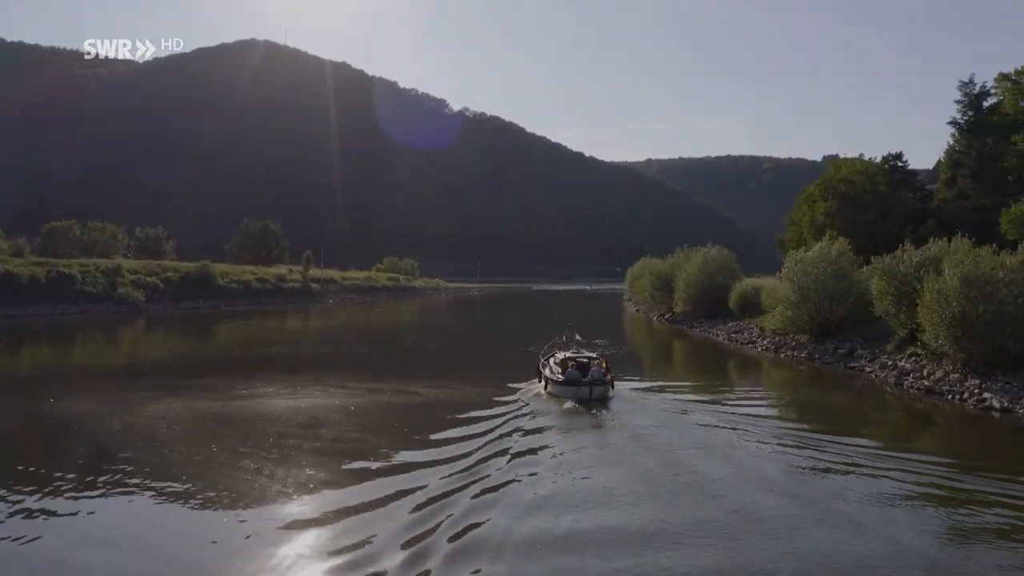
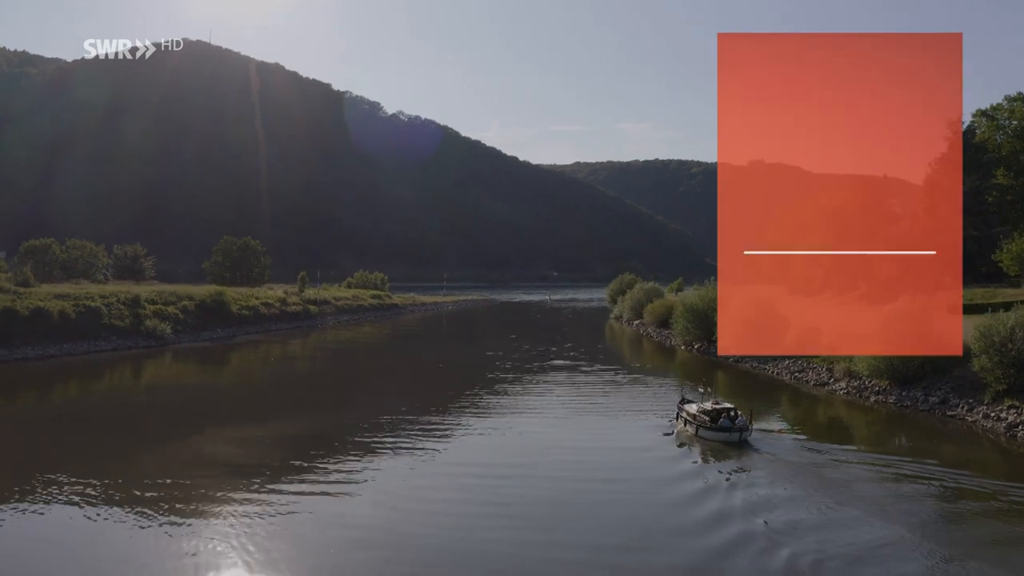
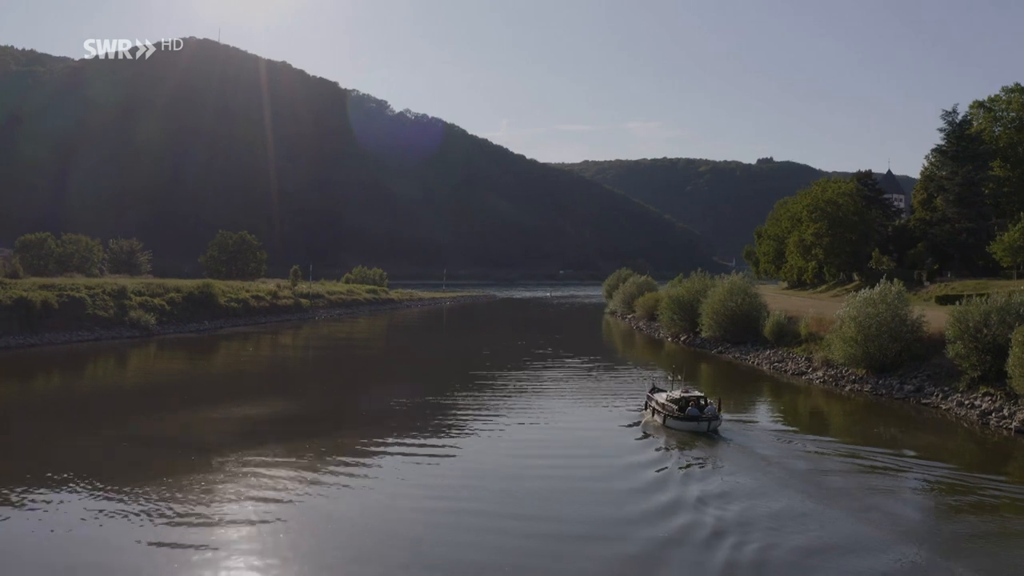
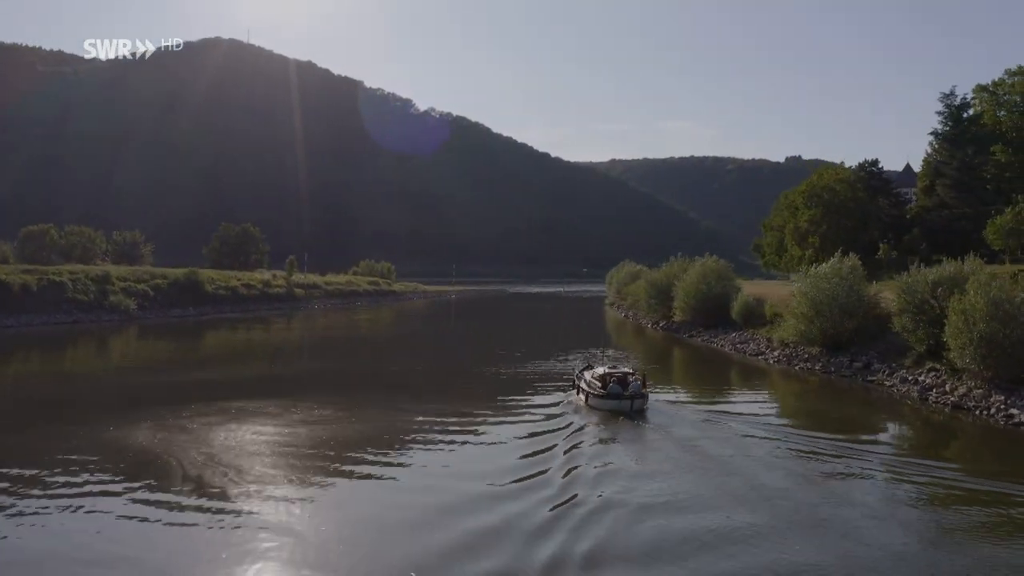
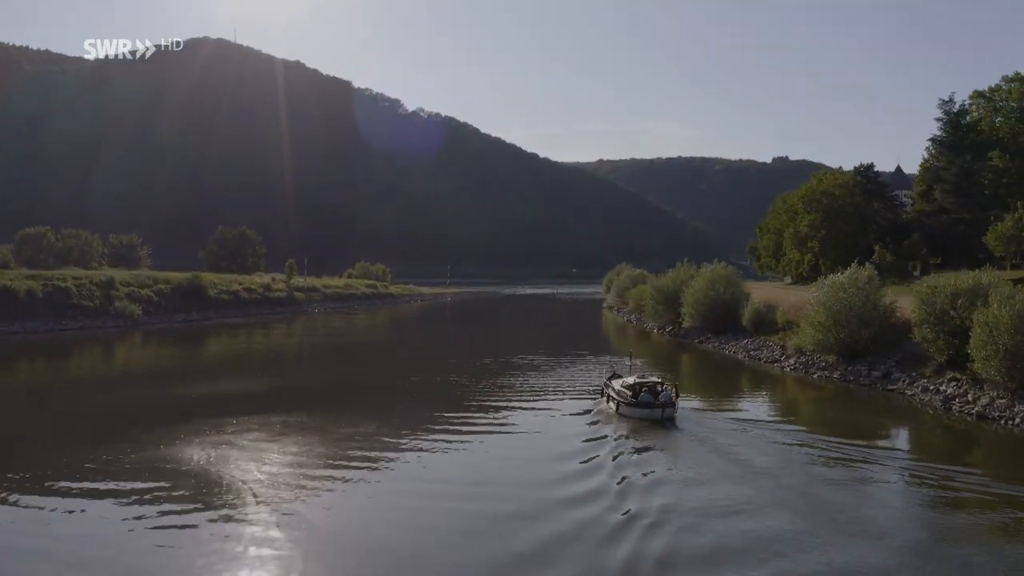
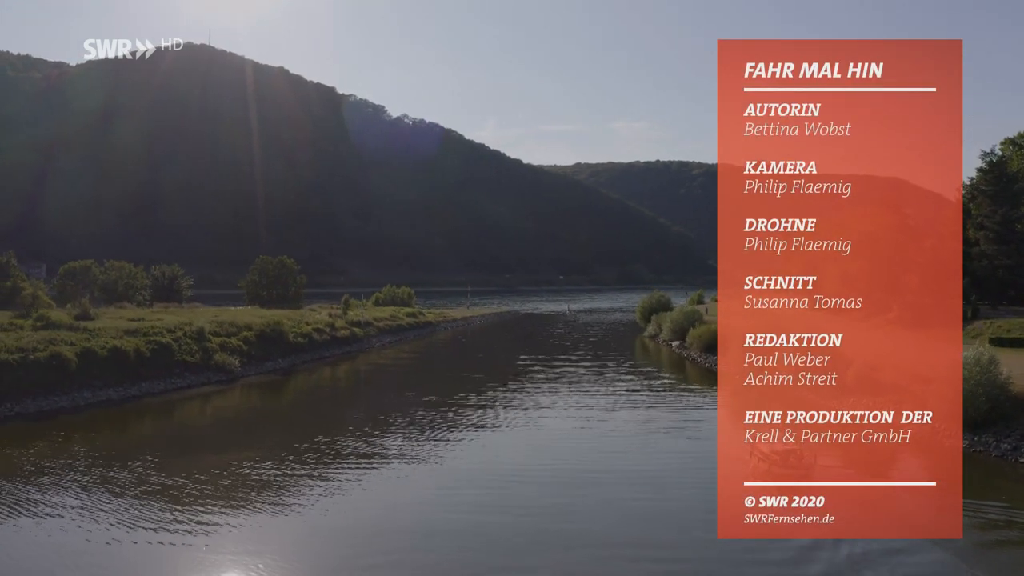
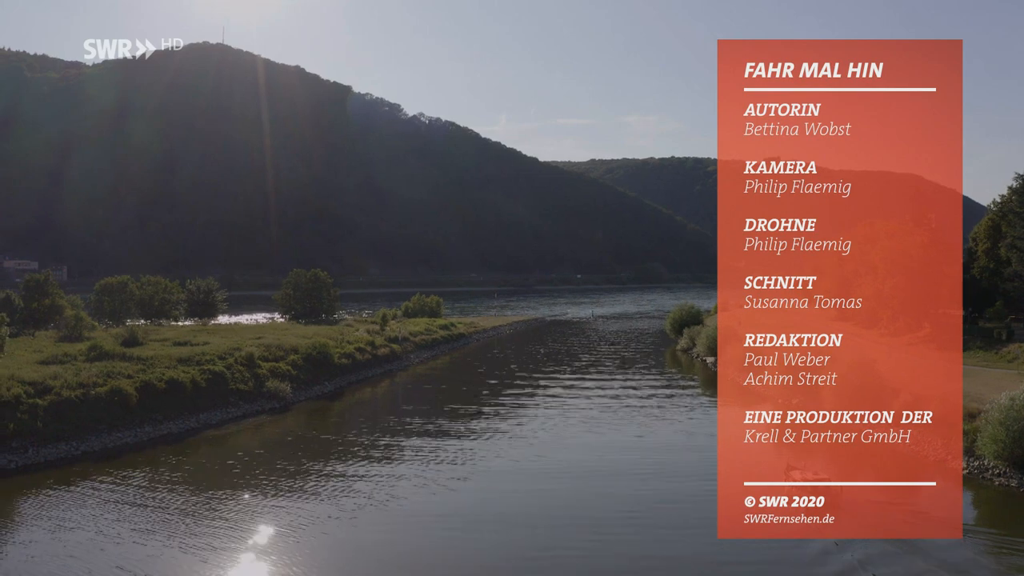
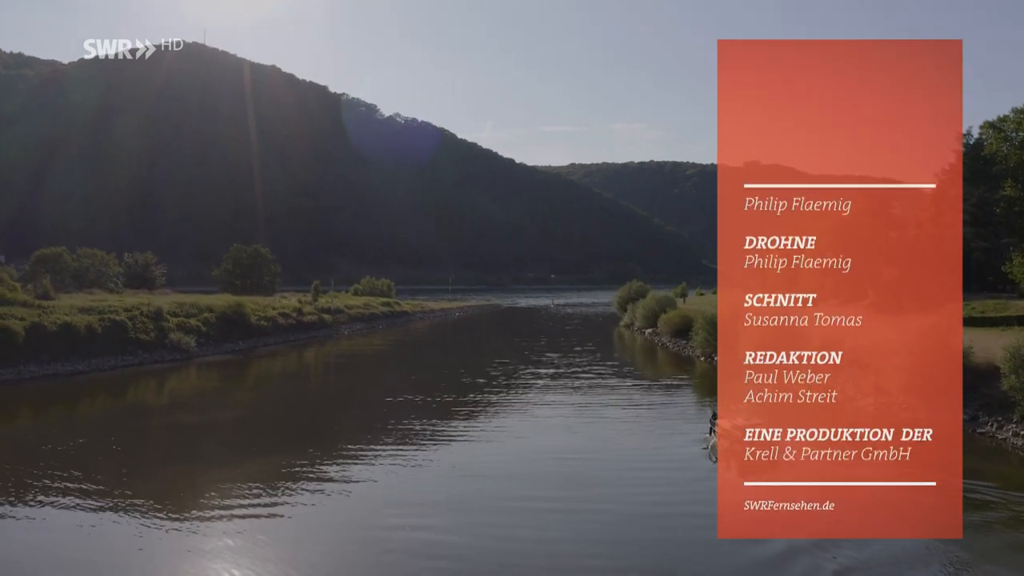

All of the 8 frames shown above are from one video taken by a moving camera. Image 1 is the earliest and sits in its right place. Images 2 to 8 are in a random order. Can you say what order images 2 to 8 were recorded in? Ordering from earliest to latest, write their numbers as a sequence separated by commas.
4, 5, 3, 2, 8, 6, 7
